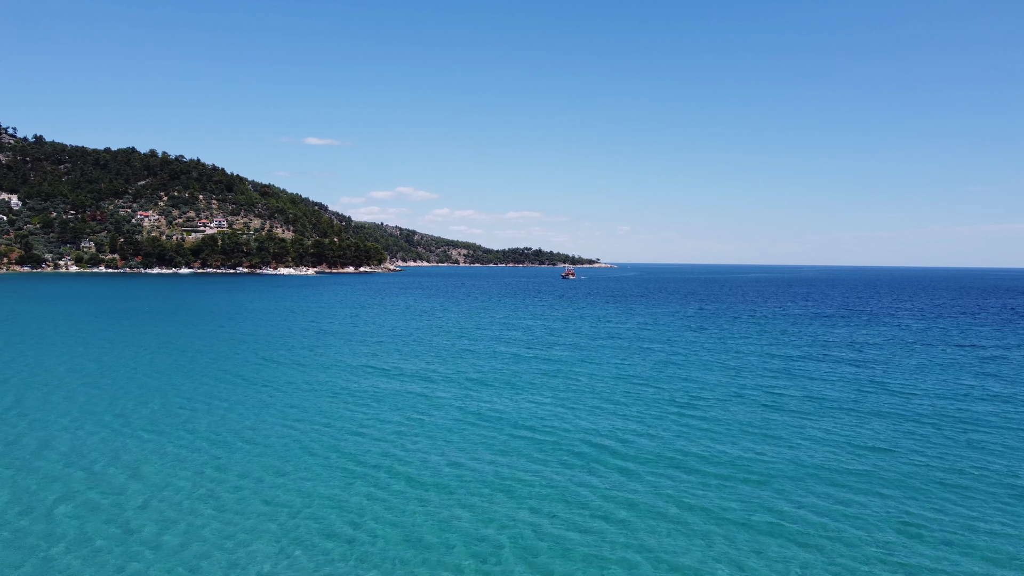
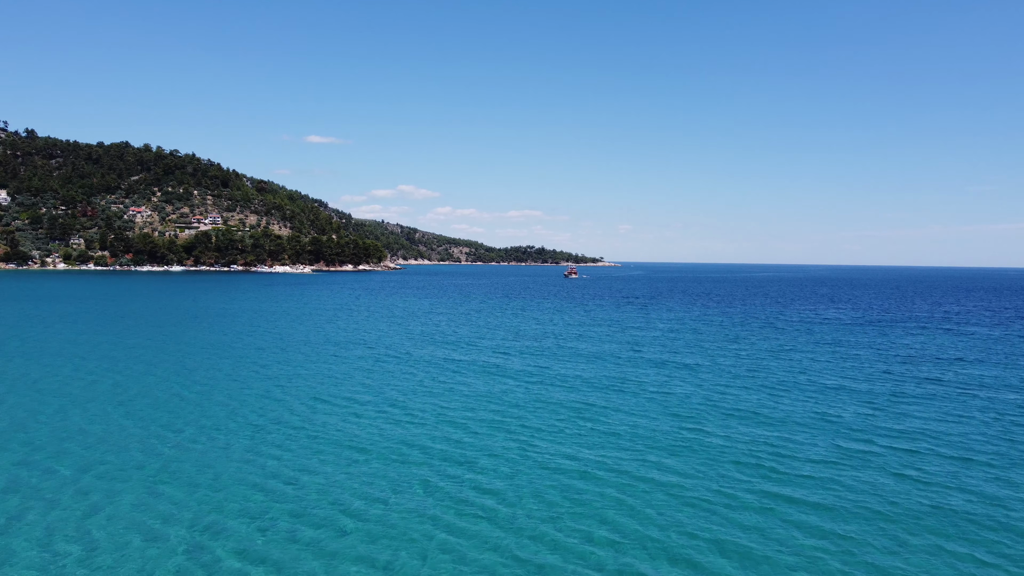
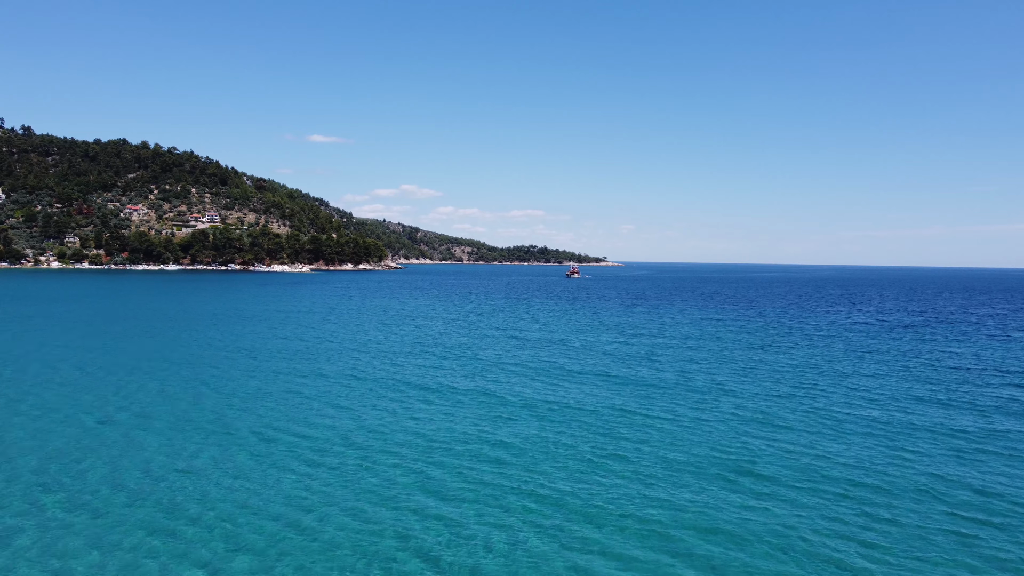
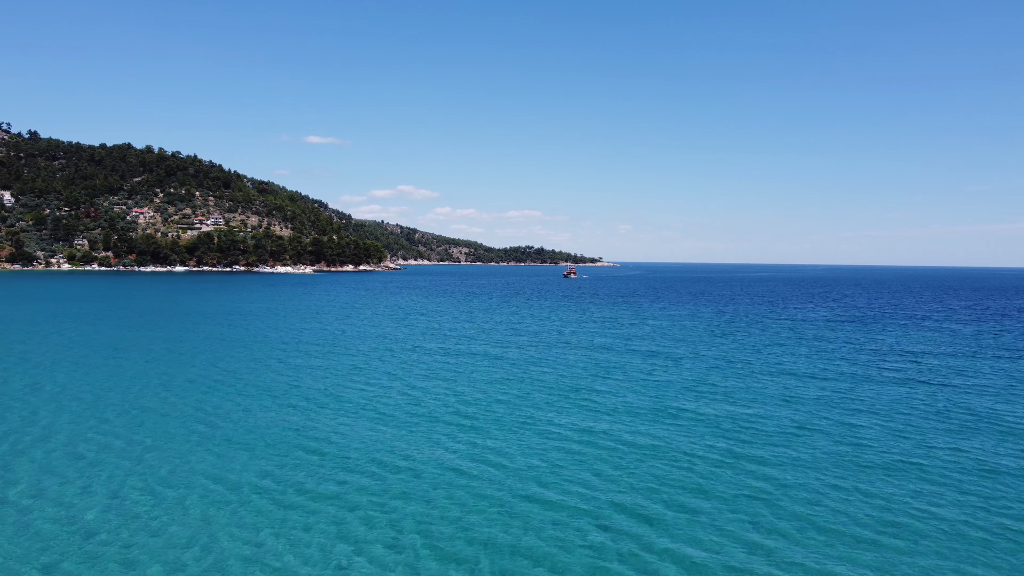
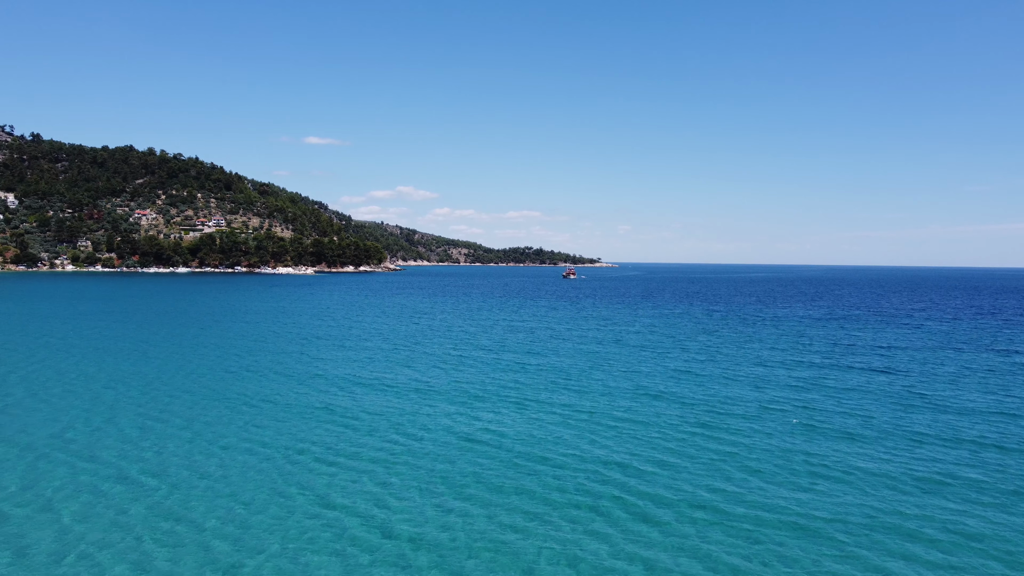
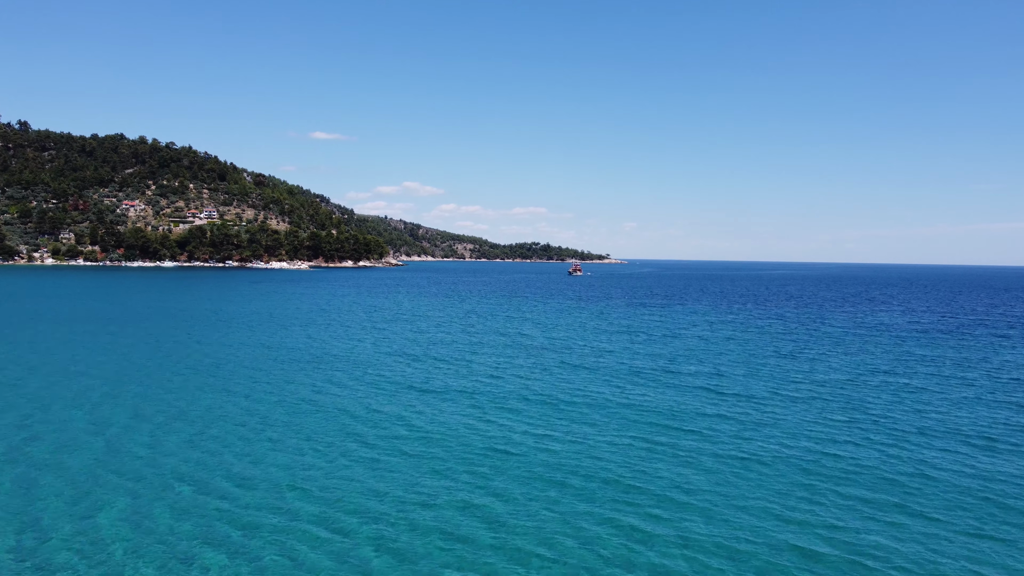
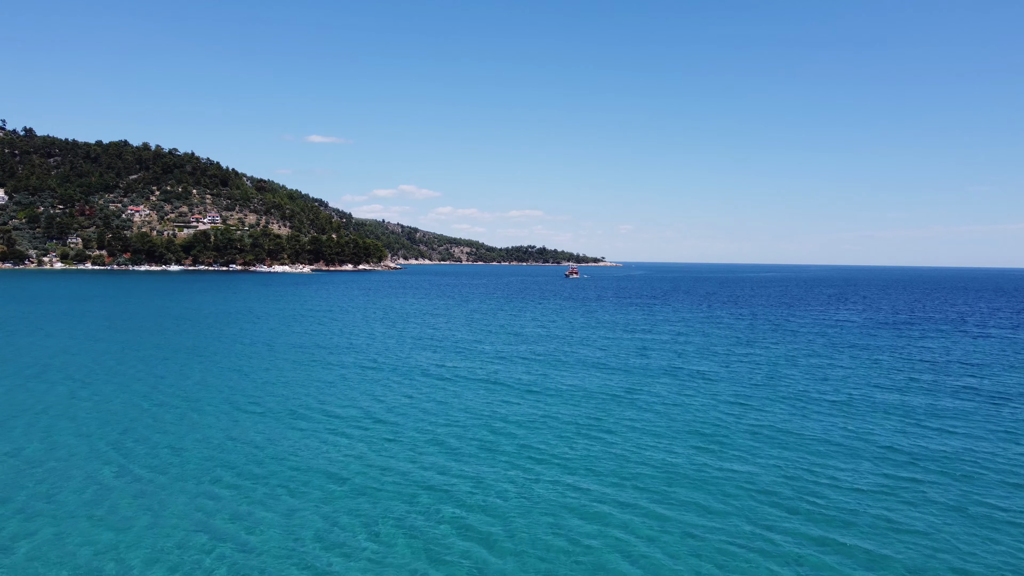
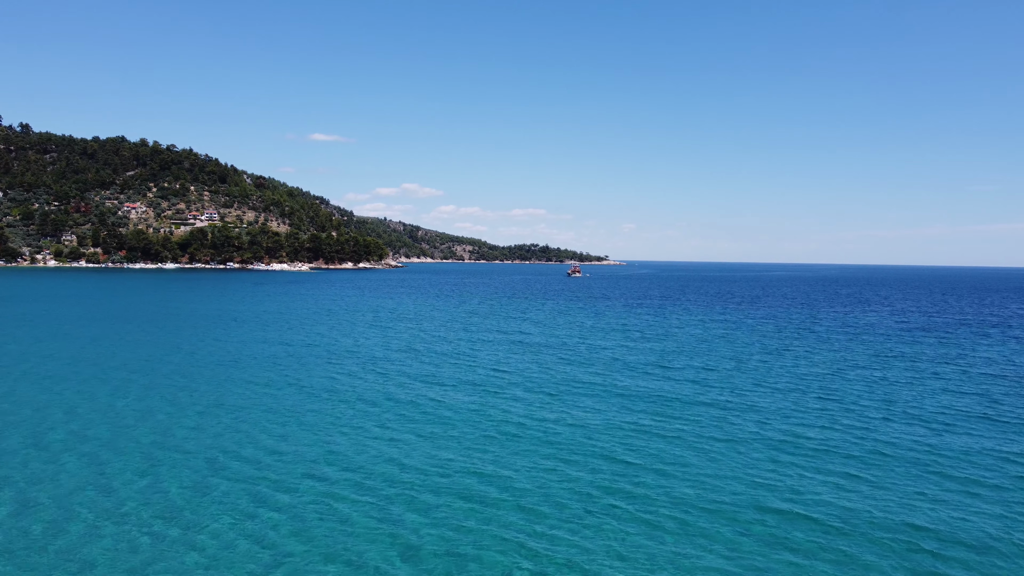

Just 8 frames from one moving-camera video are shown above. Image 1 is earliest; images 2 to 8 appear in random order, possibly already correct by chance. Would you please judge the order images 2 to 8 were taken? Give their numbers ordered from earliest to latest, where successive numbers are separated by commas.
5, 4, 2, 7, 3, 8, 6
